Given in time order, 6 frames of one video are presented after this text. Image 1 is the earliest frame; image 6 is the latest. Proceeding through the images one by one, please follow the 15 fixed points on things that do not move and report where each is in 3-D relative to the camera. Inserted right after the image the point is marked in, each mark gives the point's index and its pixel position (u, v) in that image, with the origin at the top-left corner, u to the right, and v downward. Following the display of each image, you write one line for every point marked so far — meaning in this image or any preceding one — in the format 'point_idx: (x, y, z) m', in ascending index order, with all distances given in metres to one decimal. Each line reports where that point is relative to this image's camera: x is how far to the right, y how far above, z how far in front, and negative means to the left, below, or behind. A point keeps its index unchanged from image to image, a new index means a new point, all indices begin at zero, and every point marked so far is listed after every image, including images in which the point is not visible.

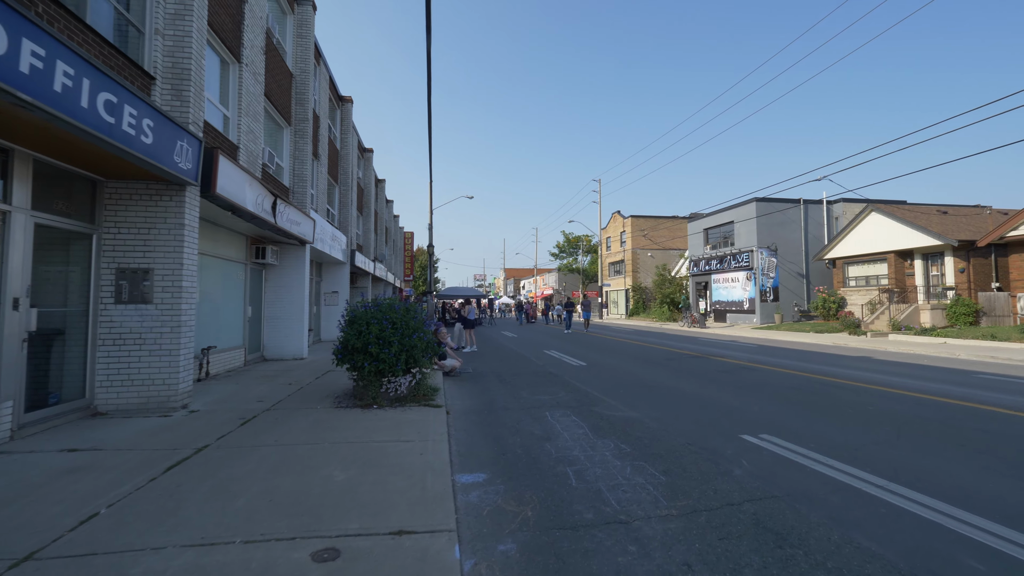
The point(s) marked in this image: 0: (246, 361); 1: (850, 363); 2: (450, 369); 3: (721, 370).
0: (-7.0, -1.9, +12.7) m
1: (+9.7, -2.1, +13.8) m
2: (-1.6, -2.1, +12.3) m
3: (+5.0, -2.0, +11.6) m
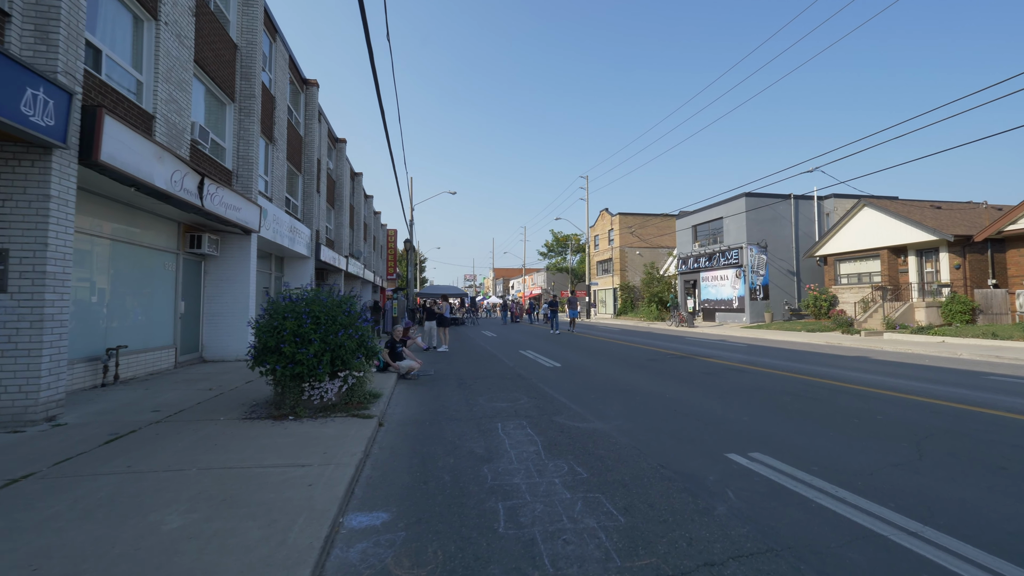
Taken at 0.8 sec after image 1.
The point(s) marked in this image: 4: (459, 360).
0: (-7.9, -1.7, +11.3) m
1: (+8.9, -2.0, +12.8) m
2: (-2.4, -1.9, +11.0) m
3: (+4.2, -1.9, +10.5) m
4: (-1.7, -2.2, +14.9) m
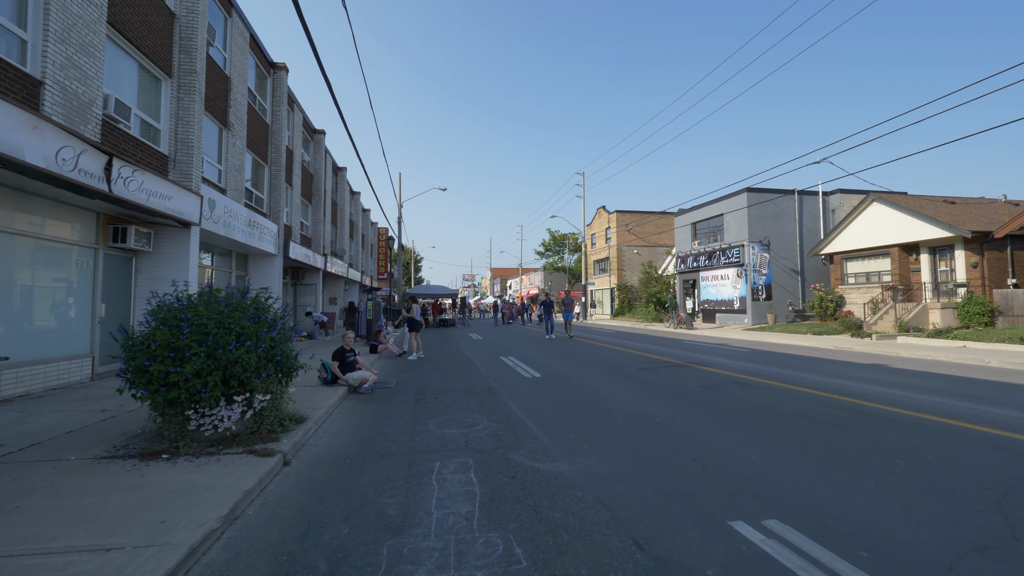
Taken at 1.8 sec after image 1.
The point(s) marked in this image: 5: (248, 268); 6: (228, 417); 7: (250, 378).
0: (-8.5, -1.7, +9.8) m
1: (+8.2, -2.0, +11.3) m
2: (-3.0, -1.9, +9.5) m
3: (+3.6, -1.9, +9.0) m
4: (-2.3, -2.2, +13.4) m
5: (-9.8, +0.7, +17.7) m
6: (-3.2, -1.5, +5.4) m
7: (-3.0, -1.0, +5.5) m
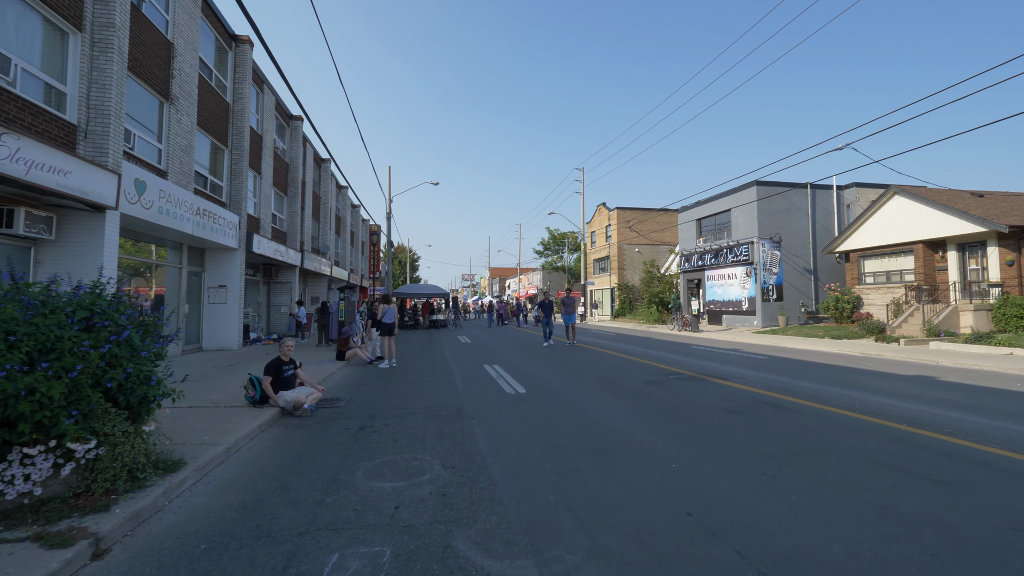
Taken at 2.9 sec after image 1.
0: (-8.9, -1.7, +7.9) m
1: (+7.8, -2.0, +9.4) m
2: (-3.5, -1.9, +7.6) m
3: (+3.2, -1.8, +7.1) m
4: (-2.7, -2.2, +11.5) m
5: (-10.2, +0.8, +15.8) m
6: (-3.6, -1.4, +3.5) m
7: (-3.4, -1.0, +3.6) m
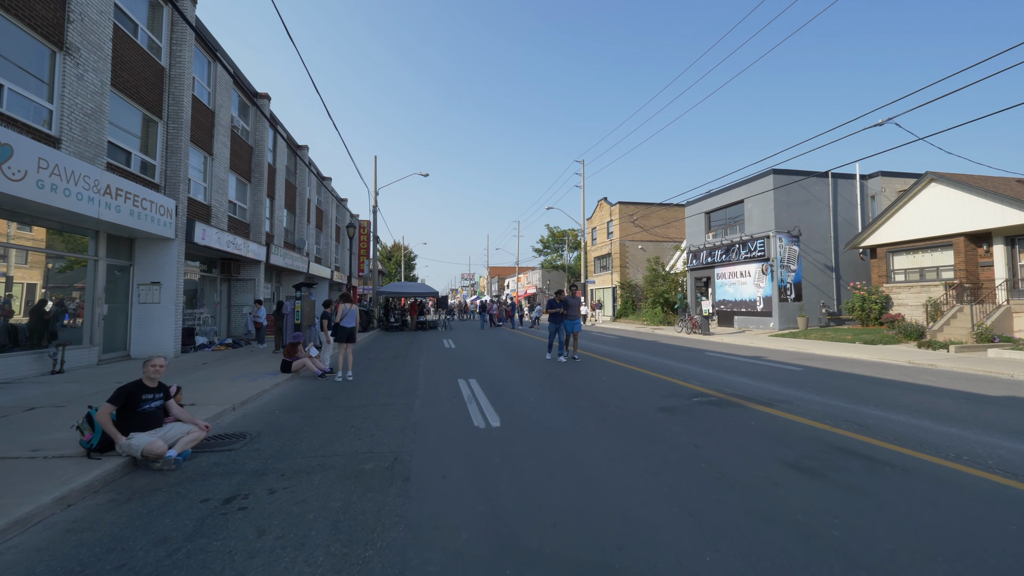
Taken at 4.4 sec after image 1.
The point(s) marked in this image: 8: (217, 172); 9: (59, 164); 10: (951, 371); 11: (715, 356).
0: (-9.3, -1.6, +5.5) m
1: (+7.4, -1.9, +6.9) m
2: (-3.9, -1.8, +5.2) m
3: (+2.8, -1.7, +4.6) m
4: (-3.1, -2.1, +9.1) m
5: (-10.6, +0.9, +13.4) m
6: (-4.1, -1.3, +1.1) m
7: (-3.8, -0.9, +1.1) m
8: (-10.5, +4.2, +17.2) m
9: (-8.9, +2.4, +9.5) m
10: (+11.2, -2.1, +12.2) m
11: (+6.4, -2.2, +15.2) m
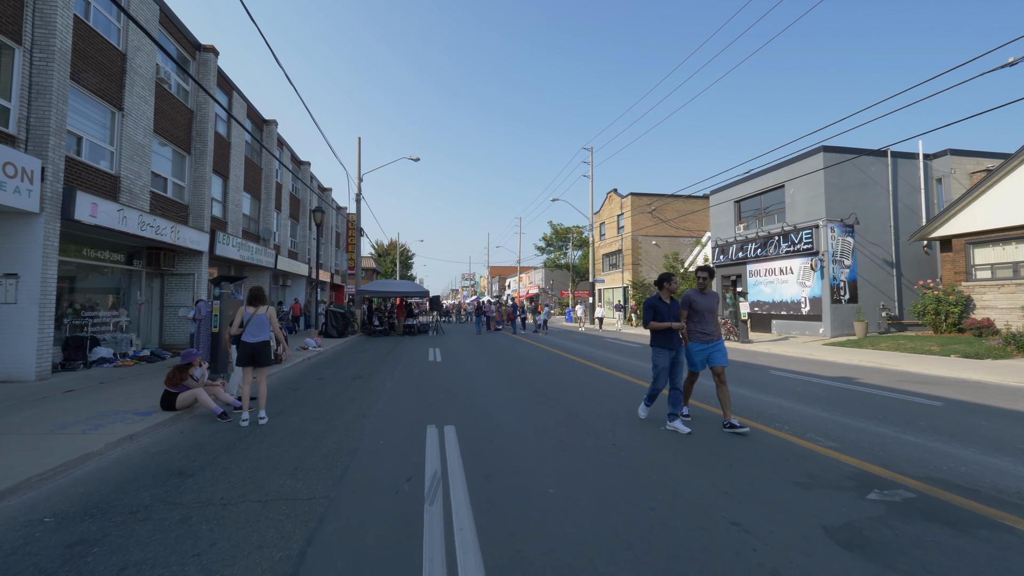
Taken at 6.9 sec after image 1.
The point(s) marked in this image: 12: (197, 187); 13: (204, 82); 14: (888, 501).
0: (-9.3, -1.5, +1.5) m
1: (+7.4, -1.8, +2.9) m
2: (-3.9, -1.7, +1.2) m
3: (+2.8, -1.7, +0.6) m
4: (-3.1, -2.0, +5.1) m
5: (-10.6, +1.0, +9.4) m
6: (-4.1, -1.2, -2.9) m
7: (-3.8, -0.8, -2.9) m
8: (-10.5, +4.3, +13.3) m
9: (-8.9, +2.5, +5.5) m
10: (+11.2, -2.1, +8.1) m
11: (+6.5, -2.1, +11.2) m
12: (-11.0, +3.5, +16.8) m
13: (-11.0, +7.4, +17.2) m
14: (+3.1, -1.7, +3.9) m
